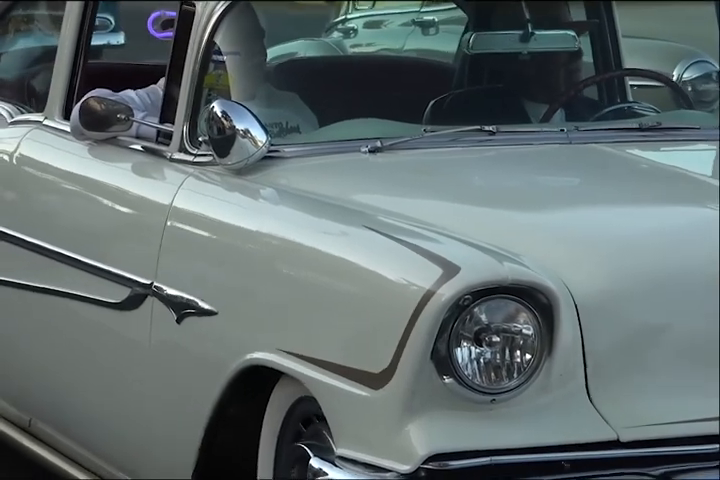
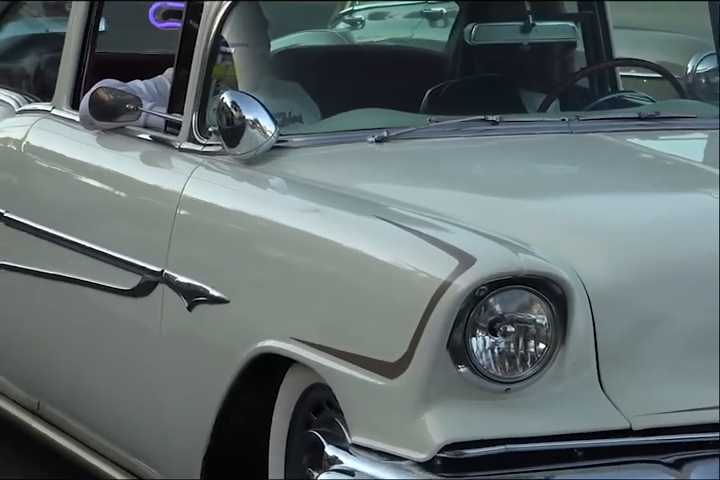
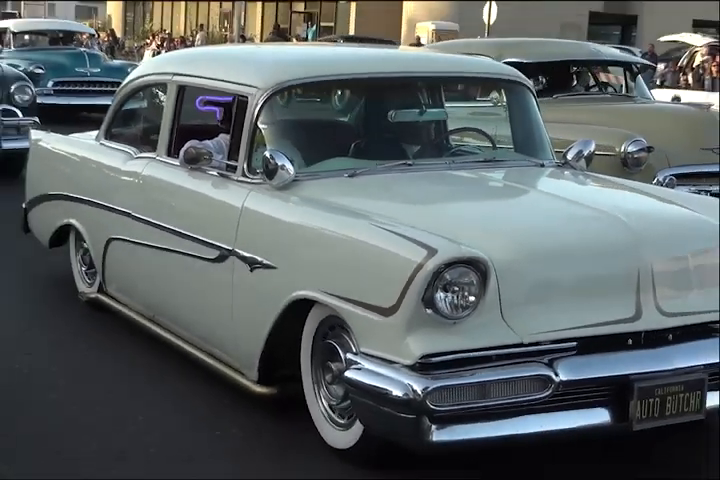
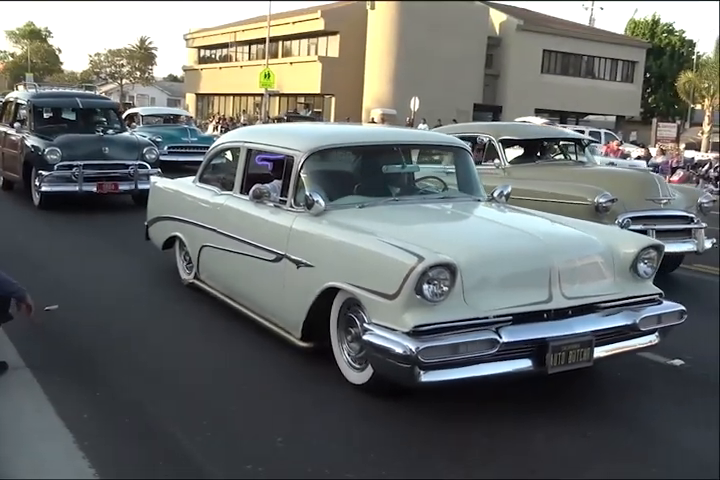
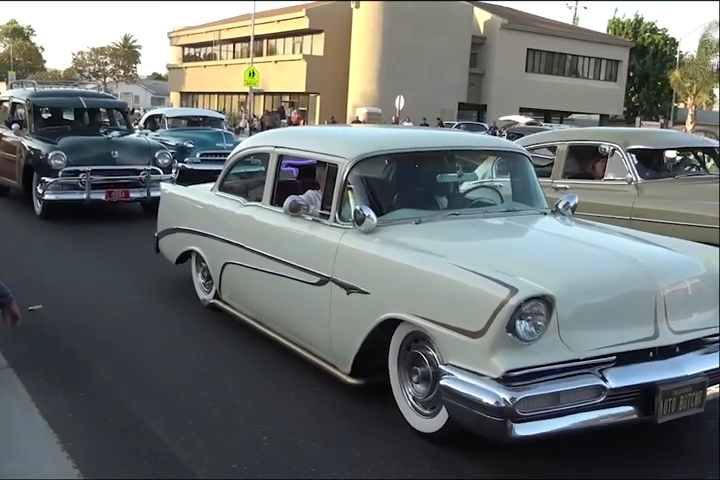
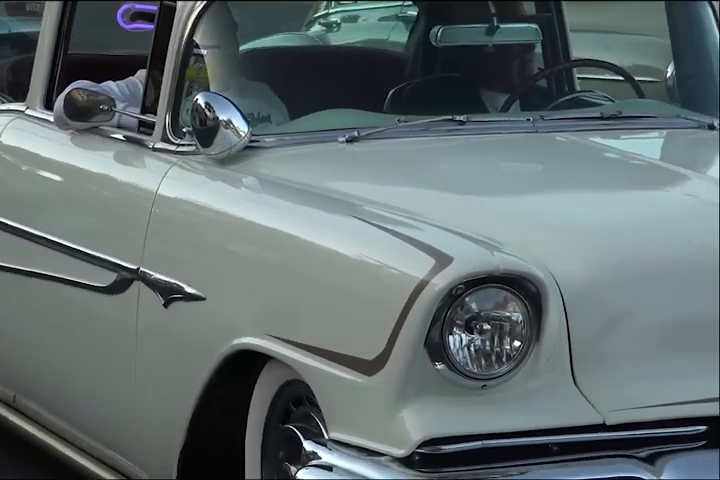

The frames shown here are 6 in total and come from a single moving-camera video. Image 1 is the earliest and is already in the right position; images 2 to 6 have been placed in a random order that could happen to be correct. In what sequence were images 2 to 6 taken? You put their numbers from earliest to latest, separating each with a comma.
2, 6, 3, 4, 5
